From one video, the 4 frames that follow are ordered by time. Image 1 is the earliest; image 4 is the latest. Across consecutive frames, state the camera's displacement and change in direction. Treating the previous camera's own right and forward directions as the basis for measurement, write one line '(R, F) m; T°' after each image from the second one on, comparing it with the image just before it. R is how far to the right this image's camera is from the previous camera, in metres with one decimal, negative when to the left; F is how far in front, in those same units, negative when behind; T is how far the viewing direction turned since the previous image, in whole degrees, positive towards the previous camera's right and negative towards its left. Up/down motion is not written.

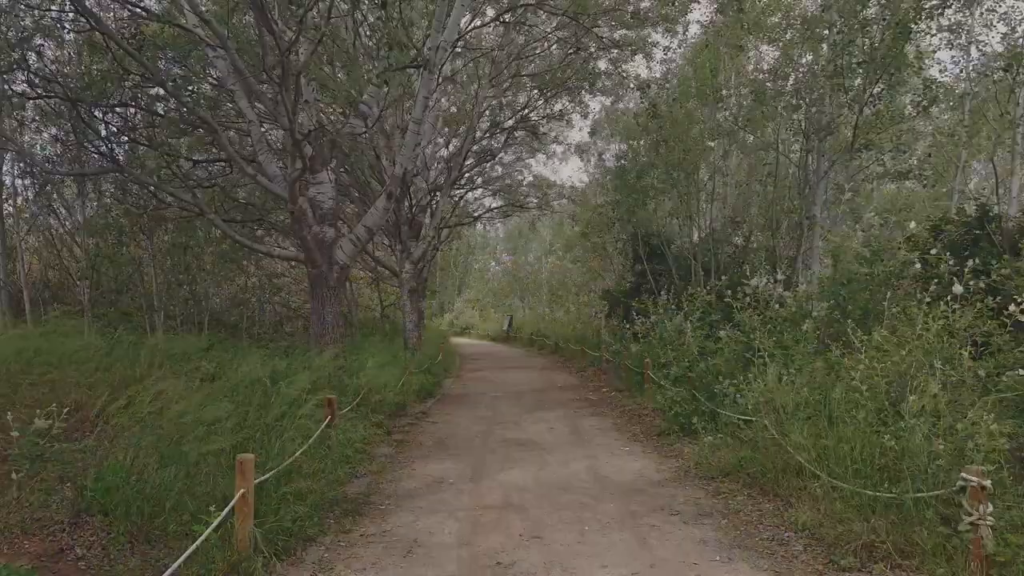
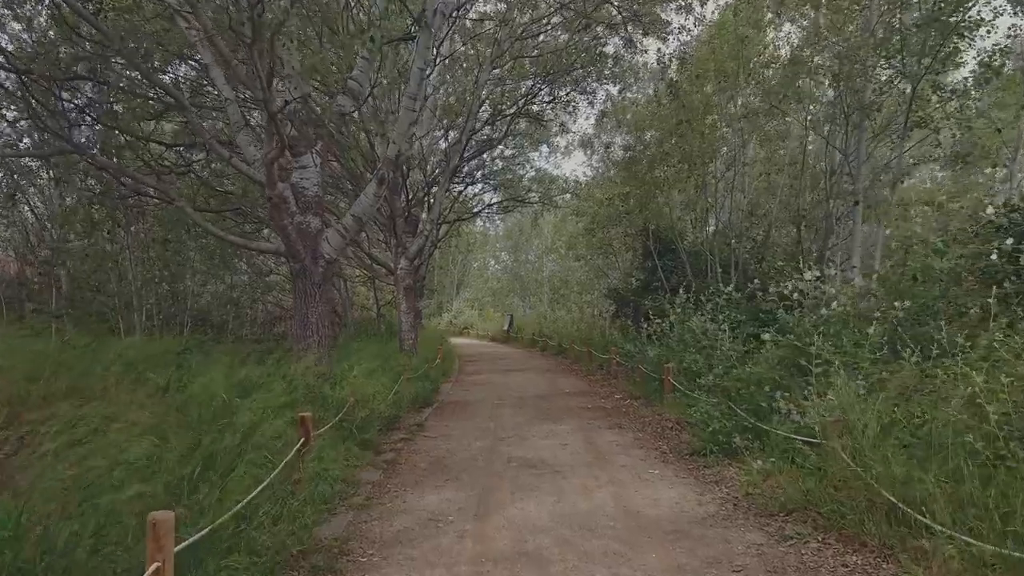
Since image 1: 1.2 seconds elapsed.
(-0.1, +1.2) m; 0°
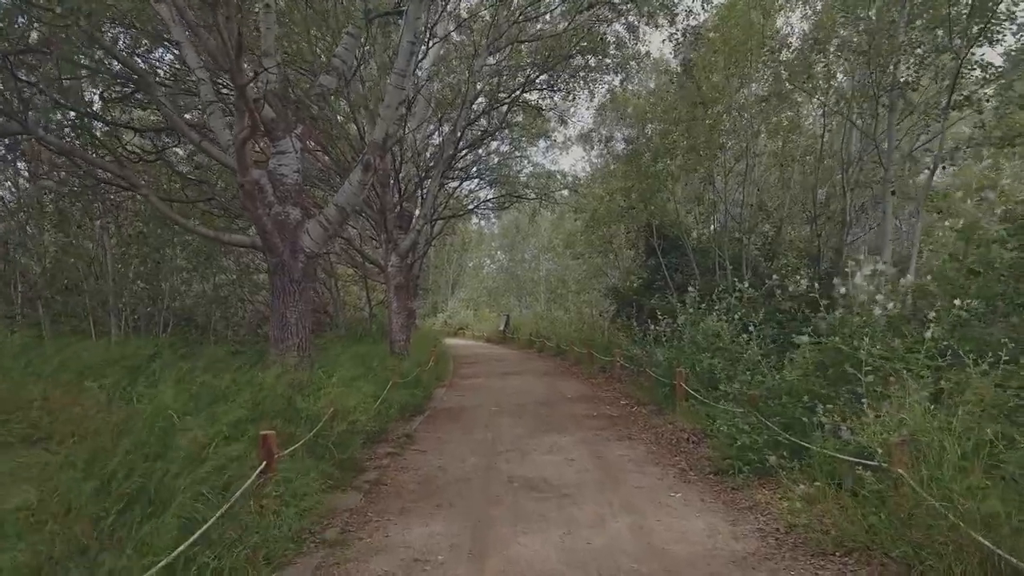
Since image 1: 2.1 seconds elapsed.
(0.0, +0.9) m; 0°
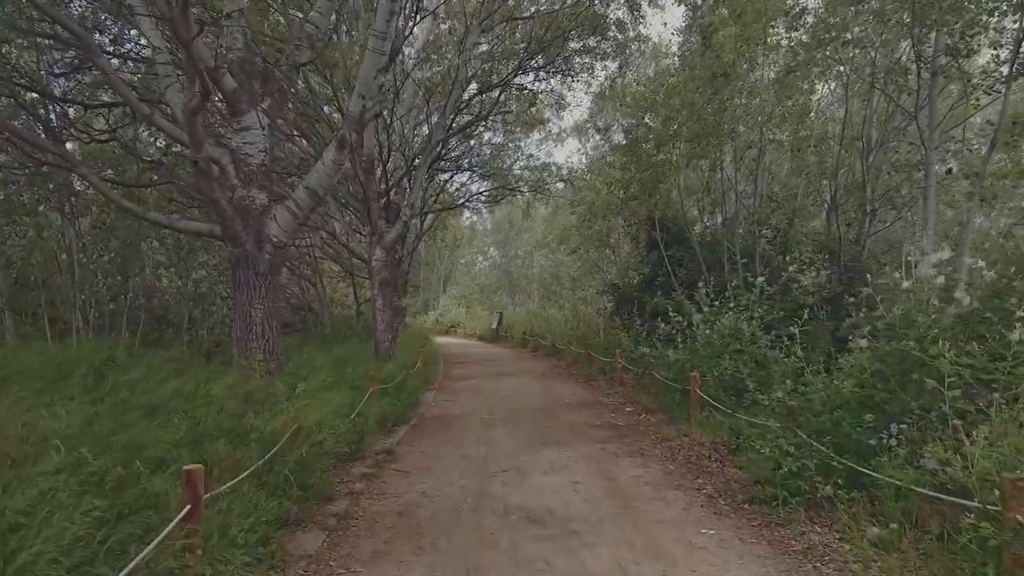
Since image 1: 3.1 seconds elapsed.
(0.0, +1.1) m; +1°
